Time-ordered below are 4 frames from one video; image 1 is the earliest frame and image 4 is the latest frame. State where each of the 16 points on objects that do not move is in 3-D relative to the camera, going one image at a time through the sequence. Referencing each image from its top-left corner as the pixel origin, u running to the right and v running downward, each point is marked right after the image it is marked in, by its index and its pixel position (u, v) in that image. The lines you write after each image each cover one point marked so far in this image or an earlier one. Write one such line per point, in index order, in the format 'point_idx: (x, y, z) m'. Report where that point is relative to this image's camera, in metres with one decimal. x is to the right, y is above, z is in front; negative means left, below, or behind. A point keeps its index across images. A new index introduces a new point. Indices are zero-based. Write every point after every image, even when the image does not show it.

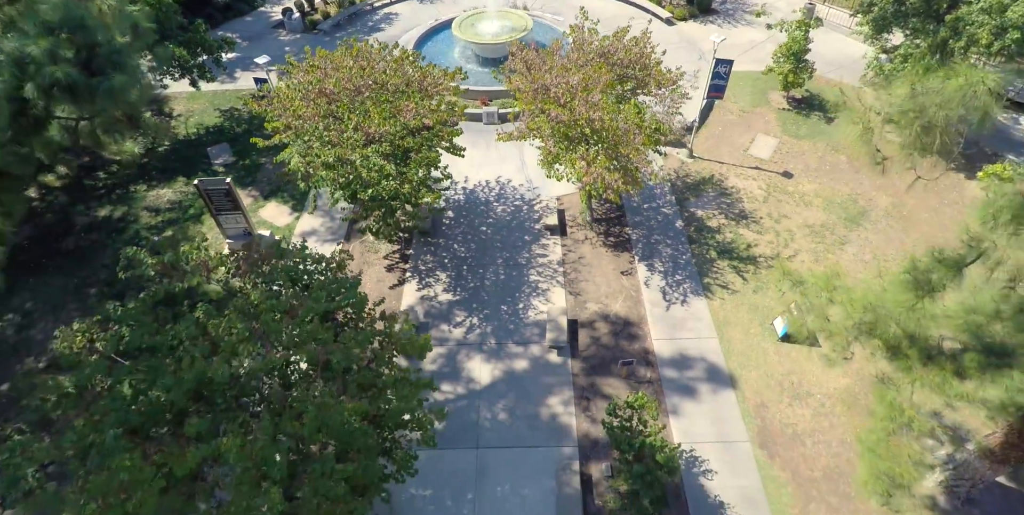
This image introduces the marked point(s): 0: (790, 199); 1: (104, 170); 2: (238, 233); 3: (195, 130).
0: (+6.8, +1.4, +13.6) m
1: (-11.1, +2.4, +15.2) m
2: (-6.2, +0.6, +12.8) m
3: (-9.3, +3.7, +16.4) m
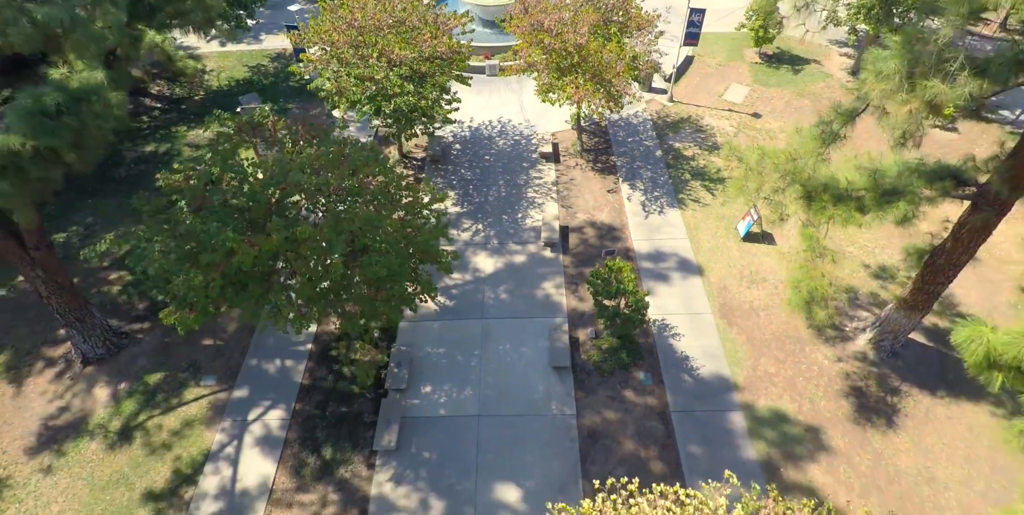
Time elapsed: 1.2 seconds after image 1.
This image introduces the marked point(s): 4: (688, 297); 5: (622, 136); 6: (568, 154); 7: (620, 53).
0: (+6.8, +3.4, +15.4) m
1: (-11.1, +4.3, +17.0) m
2: (-6.2, +2.5, +14.6) m
3: (-9.3, +5.7, +18.2) m
4: (+3.7, -0.8, +11.7) m
5: (+3.0, +3.3, +15.3) m
6: (+1.5, +2.7, +14.9) m
7: (+2.4, +4.5, +12.5) m
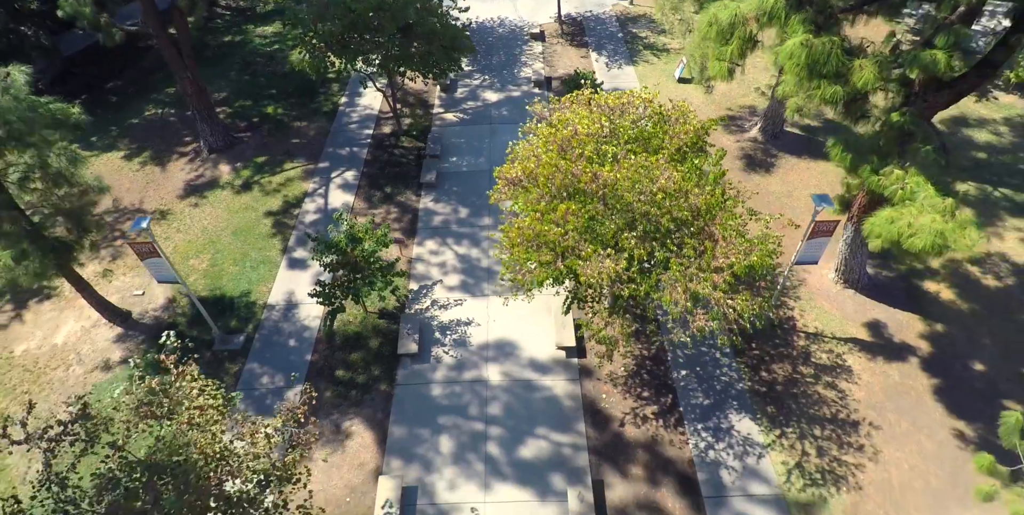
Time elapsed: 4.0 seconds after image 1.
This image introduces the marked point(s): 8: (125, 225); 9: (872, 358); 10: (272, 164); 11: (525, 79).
0: (+6.7, +8.4, +20.3) m
1: (-11.2, +9.2, +21.7) m
2: (-6.3, +7.5, +19.3) m
3: (-9.4, +10.5, +22.9) m
4: (+3.6, +4.3, +16.4) m
5: (+2.9, +8.3, +20.2) m
6: (+1.4, +7.7, +19.7) m
7: (+2.3, +9.6, +17.4) m
8: (-9.6, +0.8, +13.9) m
9: (+7.0, -1.9, +10.8) m
10: (-6.6, +2.6, +15.3) m
11: (+0.4, +5.7, +17.7) m
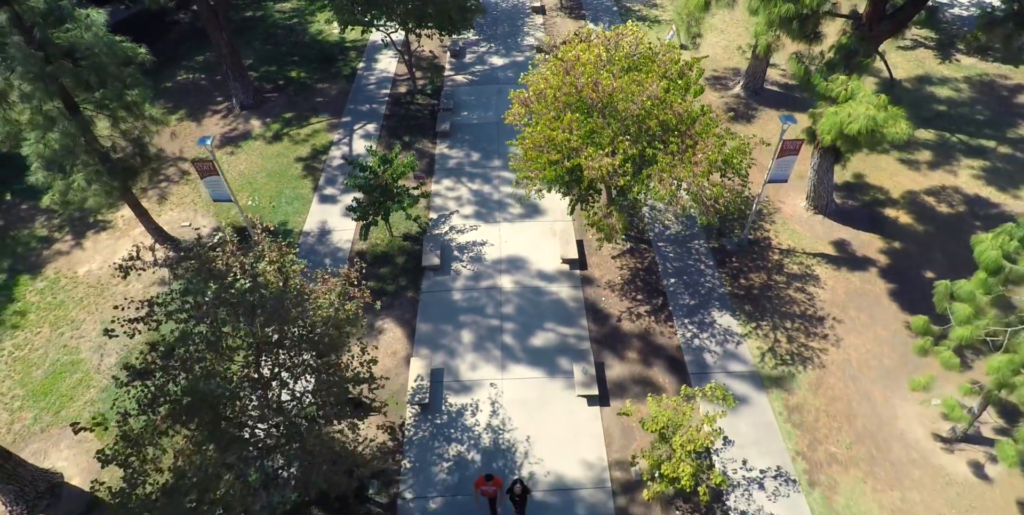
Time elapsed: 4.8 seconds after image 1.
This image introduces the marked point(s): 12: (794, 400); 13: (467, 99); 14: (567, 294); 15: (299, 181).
0: (+6.8, +10.1, +21.9) m
1: (-11.1, +10.8, +23.2) m
2: (-6.2, +9.1, +20.8) m
3: (-9.3, +12.1, +24.5) m
4: (+3.8, +5.9, +18.0) m
5: (+3.0, +10.0, +21.8) m
6: (+1.5, +9.4, +21.3) m
7: (+2.5, +11.2, +19.0) m
8: (-9.4, +2.4, +15.4) m
9: (+7.2, -0.3, +12.4) m
10: (-6.4, +4.2, +16.8) m
11: (+0.5, +7.3, +19.3) m
12: (+5.2, -2.6, +10.3) m
13: (-1.4, +4.8, +17.0) m
14: (+1.2, -0.8, +11.9) m
15: (-5.6, +2.0, +14.8) m
